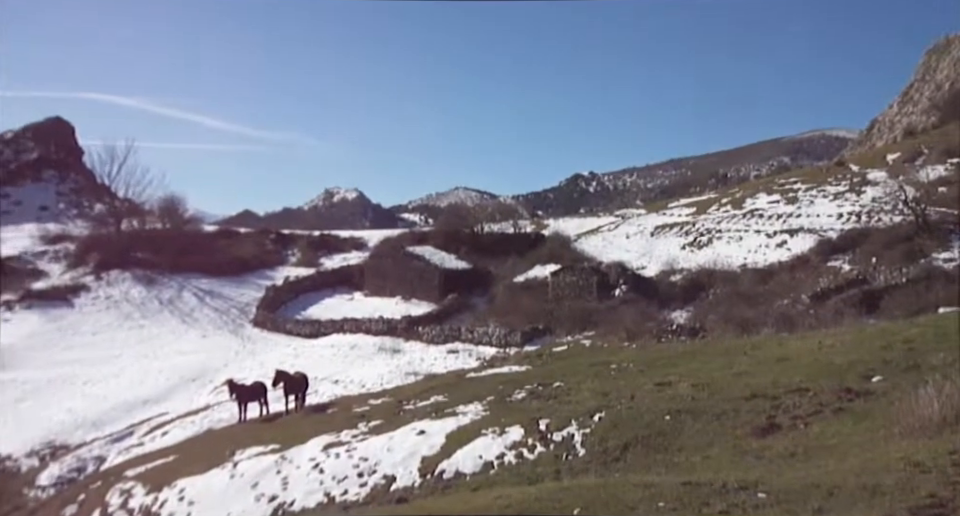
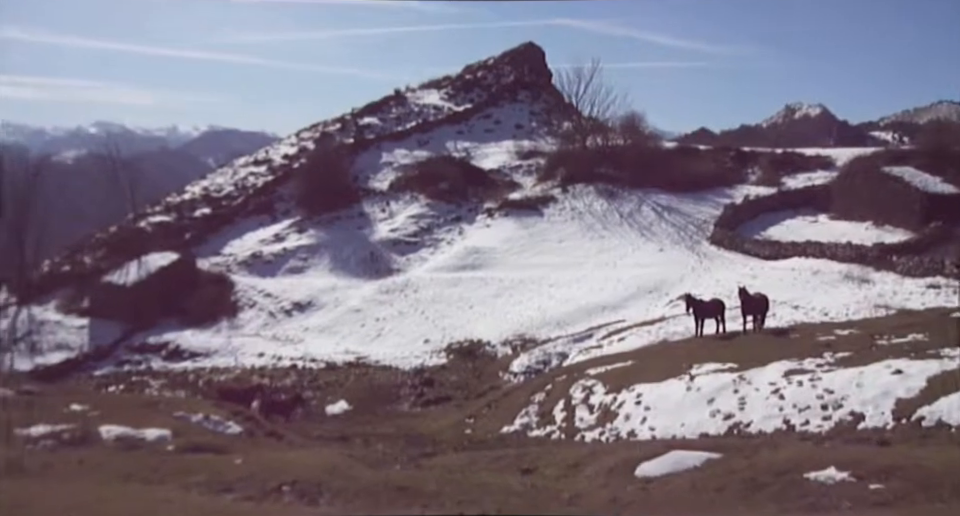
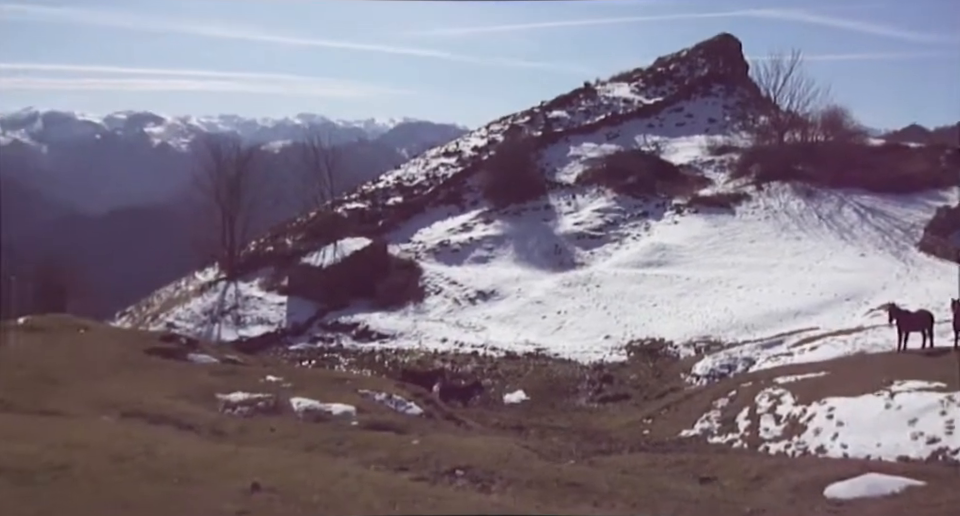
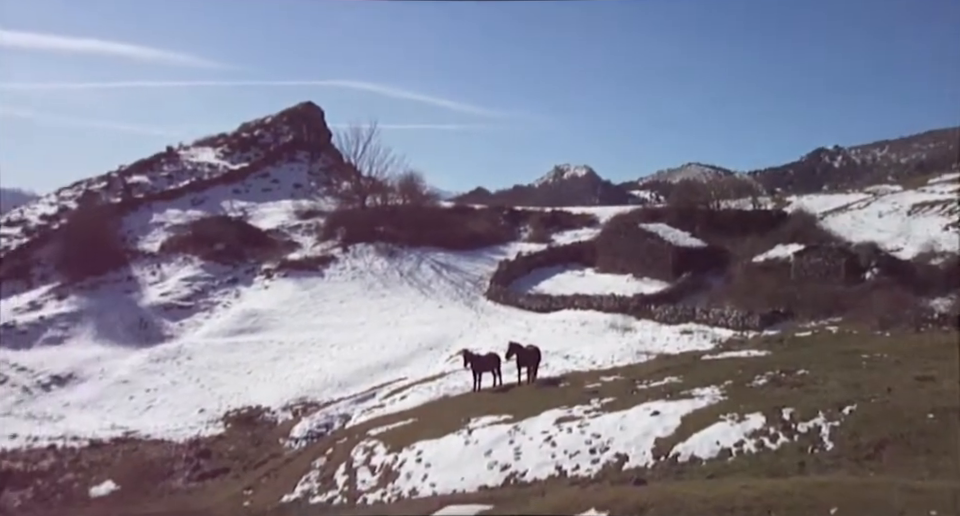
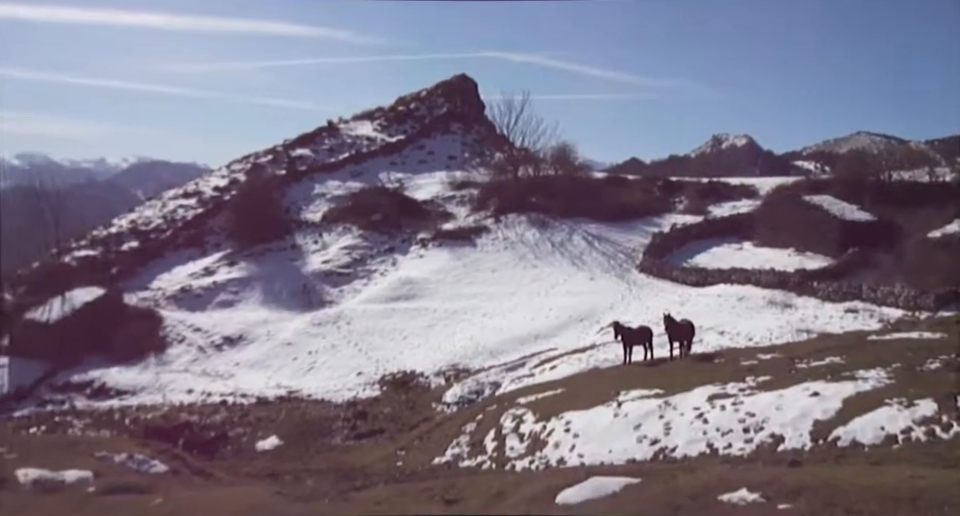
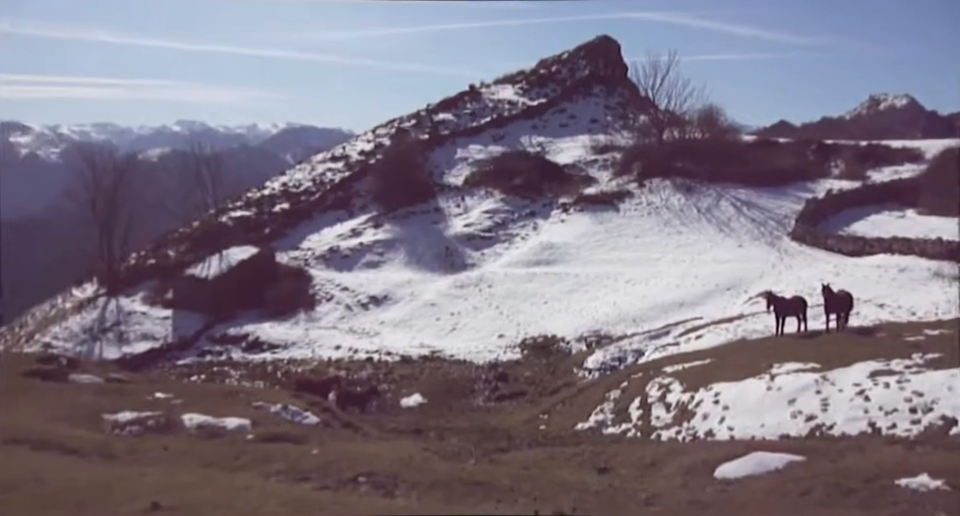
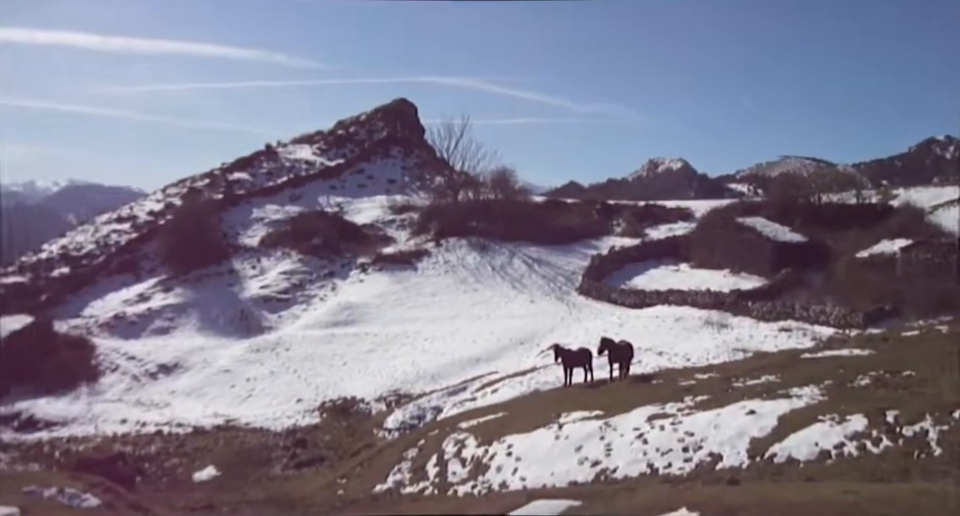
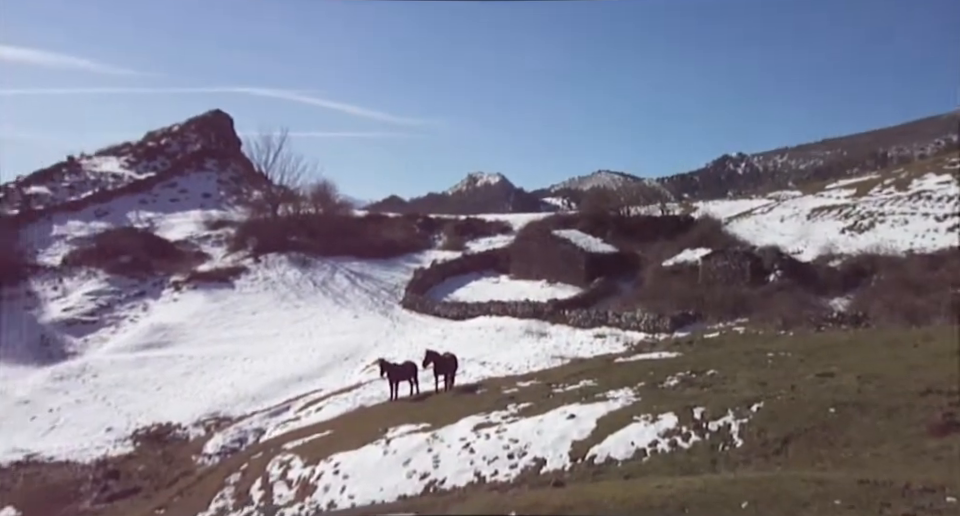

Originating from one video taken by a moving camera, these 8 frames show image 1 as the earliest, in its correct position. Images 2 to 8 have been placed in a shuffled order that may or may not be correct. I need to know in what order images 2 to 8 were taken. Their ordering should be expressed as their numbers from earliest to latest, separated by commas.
8, 4, 7, 5, 2, 6, 3
